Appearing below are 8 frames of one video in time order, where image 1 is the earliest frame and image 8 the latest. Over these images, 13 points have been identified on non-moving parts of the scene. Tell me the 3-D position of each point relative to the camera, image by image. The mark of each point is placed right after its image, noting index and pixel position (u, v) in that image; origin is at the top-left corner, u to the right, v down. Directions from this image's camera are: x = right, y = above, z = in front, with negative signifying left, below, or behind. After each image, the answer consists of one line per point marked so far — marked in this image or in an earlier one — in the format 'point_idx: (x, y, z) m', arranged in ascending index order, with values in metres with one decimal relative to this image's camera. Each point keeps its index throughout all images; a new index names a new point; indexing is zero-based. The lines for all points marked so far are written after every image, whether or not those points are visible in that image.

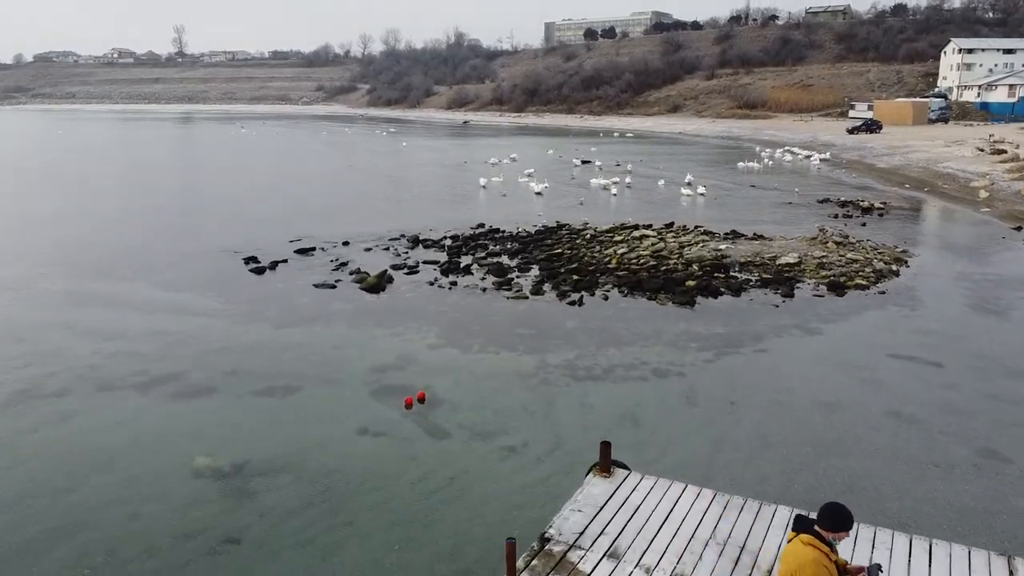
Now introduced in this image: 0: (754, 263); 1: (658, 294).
0: (+4.3, +0.4, +14.4) m
1: (+2.3, -0.1, +12.5) m
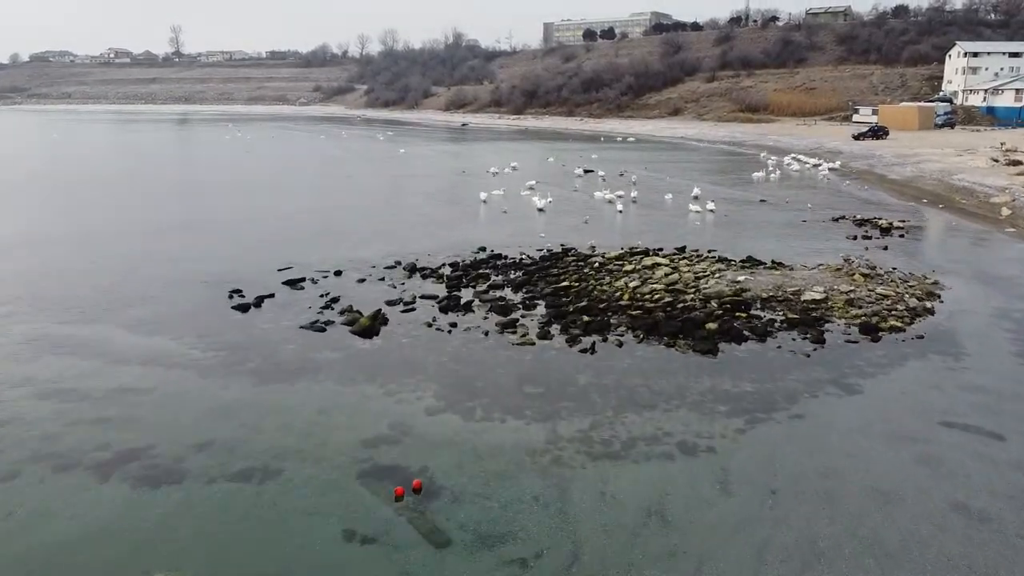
0: (+4.4, -0.2, +13.4) m
1: (+2.3, -0.7, +11.4) m
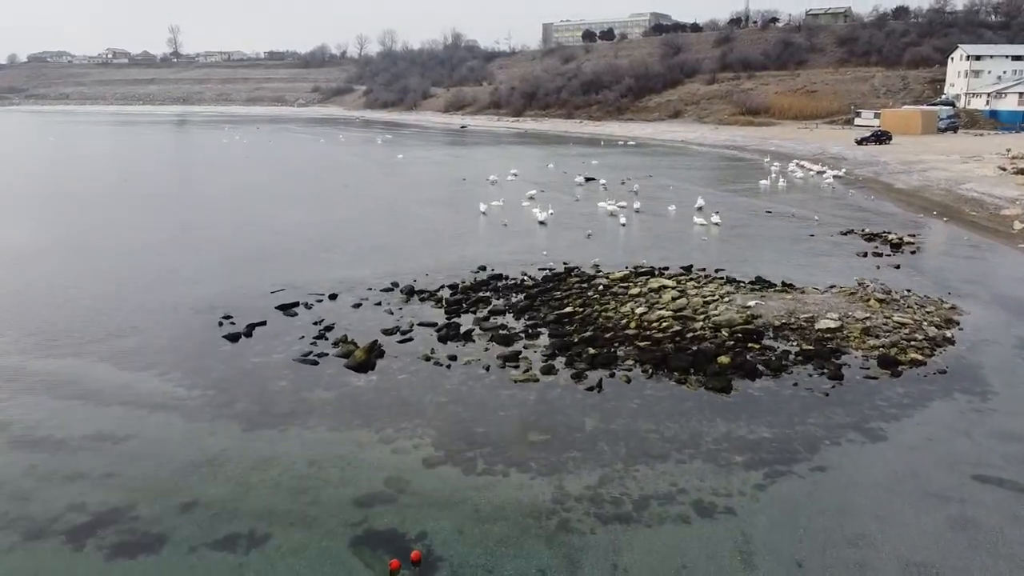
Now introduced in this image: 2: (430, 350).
0: (+4.4, -0.6, +12.8) m
1: (+2.4, -1.2, +10.9) m
2: (-1.2, -0.9, +11.9) m
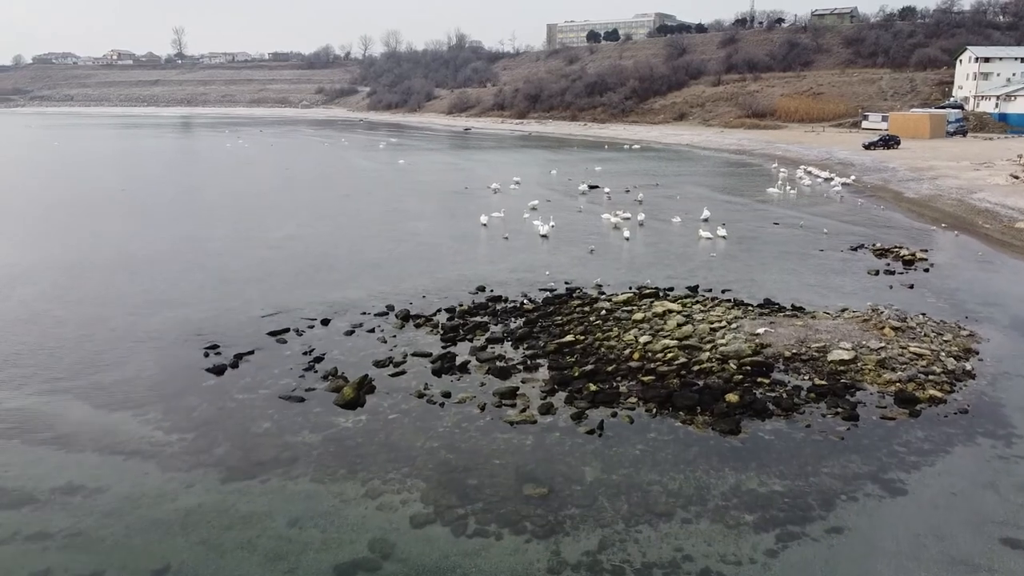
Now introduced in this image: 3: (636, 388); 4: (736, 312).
0: (+4.4, -1.1, +12.3) m
1: (+2.3, -1.6, +10.3) m
2: (-1.3, -1.4, +11.3) m
3: (+1.7, -1.4, +11.1) m
4: (+4.1, -0.4, +14.7) m
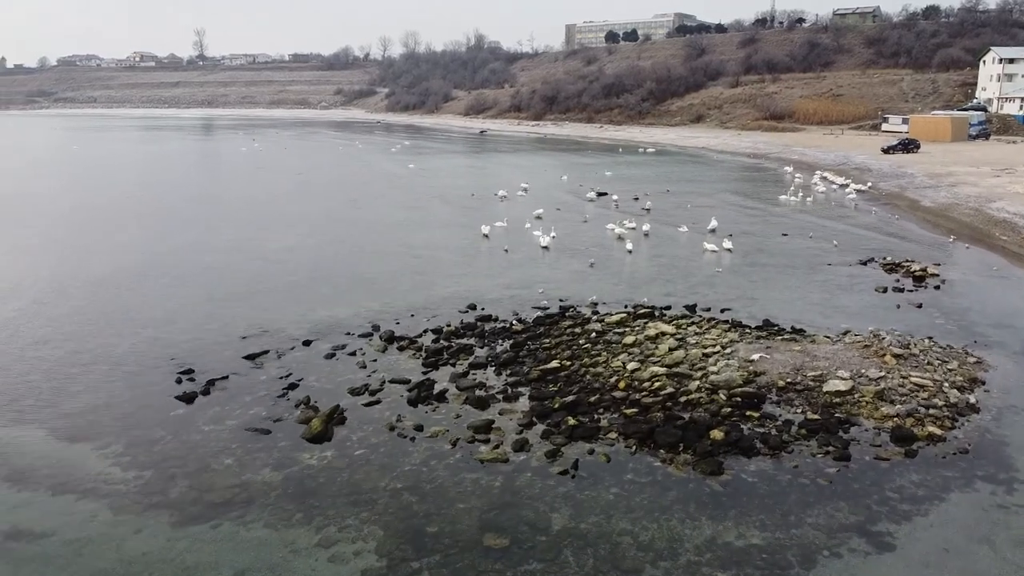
0: (+4.1, -1.5, +11.7) m
1: (+2.0, -2.0, +9.8) m
2: (-1.6, -1.7, +10.9) m
3: (+1.4, -1.8, +10.6) m
4: (+3.9, -0.8, +14.1) m
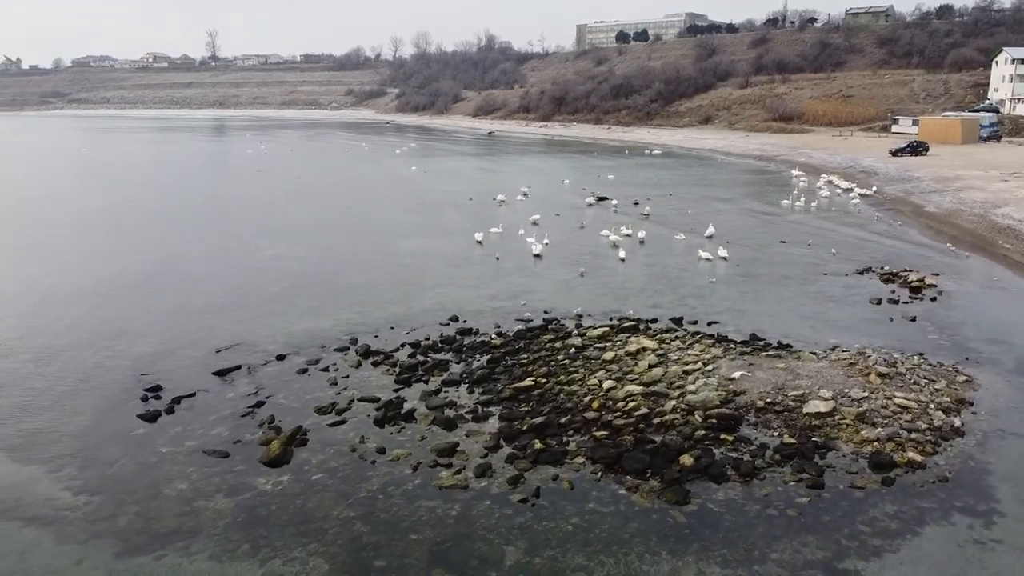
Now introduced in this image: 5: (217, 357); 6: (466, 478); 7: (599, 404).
0: (+3.7, -1.7, +11.3) m
1: (+1.5, -2.2, +9.5) m
2: (-2.0, -2.0, +10.6) m
3: (+1.0, -2.0, +10.3) m
4: (+3.5, -1.1, +13.8) m
5: (-5.1, -1.2, +13.9) m
6: (-0.5, -2.2, +9.5) m
7: (+1.2, -1.6, +11.5) m
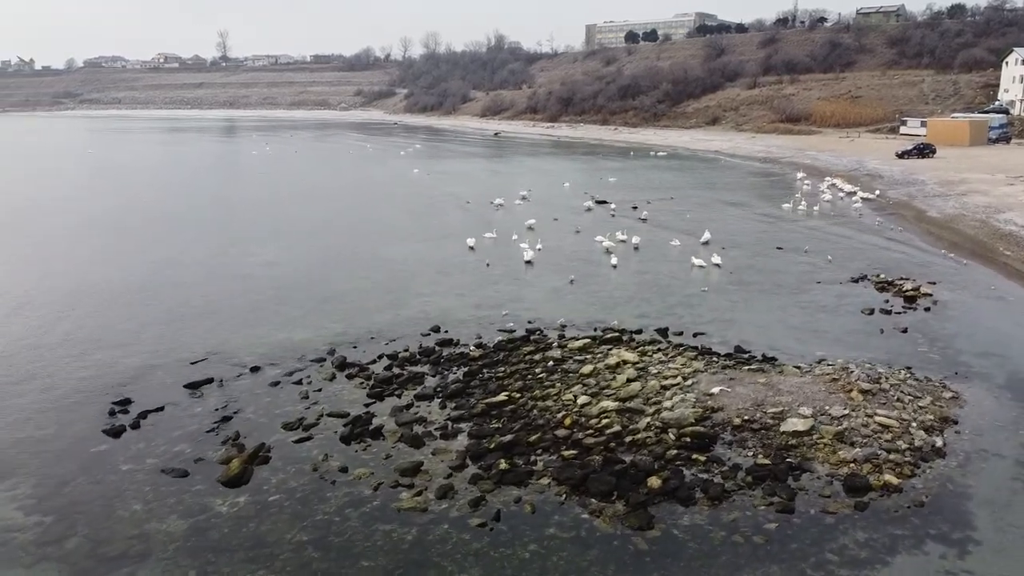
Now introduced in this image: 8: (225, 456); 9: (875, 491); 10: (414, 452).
0: (+3.3, -1.9, +11.0) m
1: (+1.1, -2.4, +9.2) m
2: (-2.4, -2.2, +10.4) m
3: (+0.5, -2.2, +10.0) m
4: (+3.1, -1.3, +13.5) m
5: (-5.5, -1.4, +13.7) m
6: (-1.0, -2.4, +9.3) m
7: (+0.8, -1.8, +11.3) m
8: (-3.7, -2.1, +10.3) m
9: (+4.3, -2.4, +9.5) m
10: (-1.3, -2.1, +10.5) m
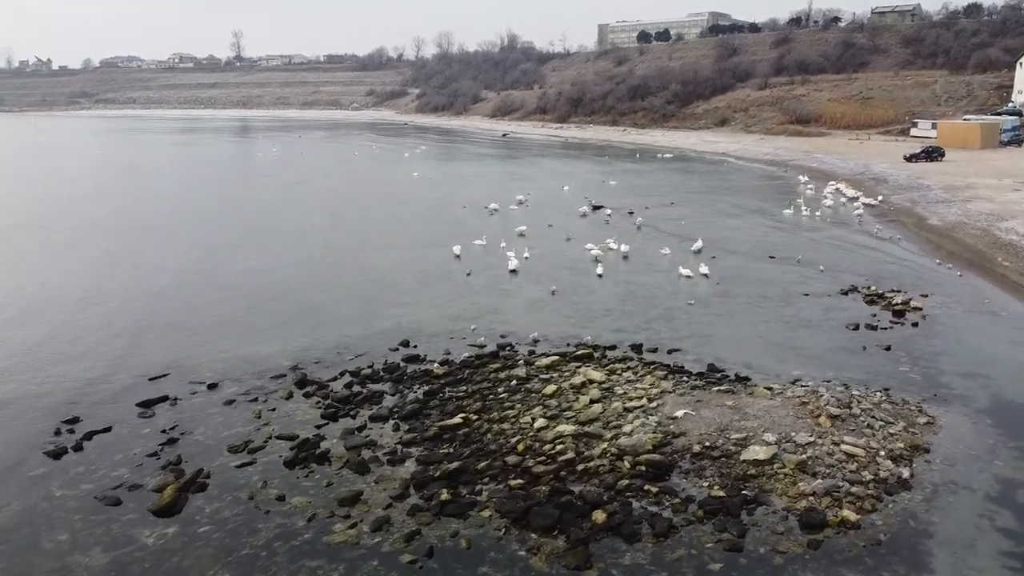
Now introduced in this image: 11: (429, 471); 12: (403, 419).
0: (+2.6, -2.2, +10.6) m
1: (+0.4, -2.7, +8.8) m
2: (-3.1, -2.4, +10.1) m
3: (-0.2, -2.5, +9.6) m
4: (+2.5, -1.6, +13.1) m
5: (-6.1, -1.6, +13.5) m
6: (-1.7, -2.7, +8.9) m
7: (+0.2, -2.1, +10.9) m
8: (-4.3, -2.4, +10.0) m
9: (+3.6, -2.7, +9.0) m
10: (-2.0, -2.4, +10.2) m
11: (-1.0, -2.3, +10.3) m
12: (-1.6, -1.9, +12.0) m
